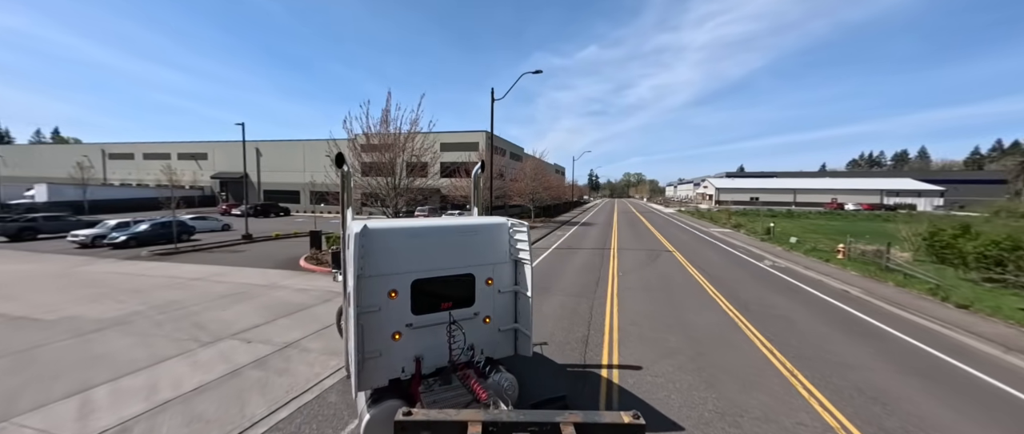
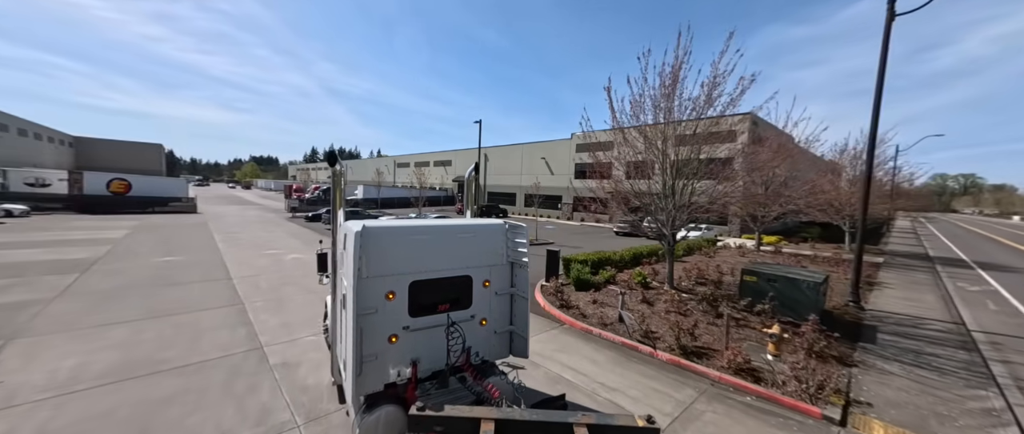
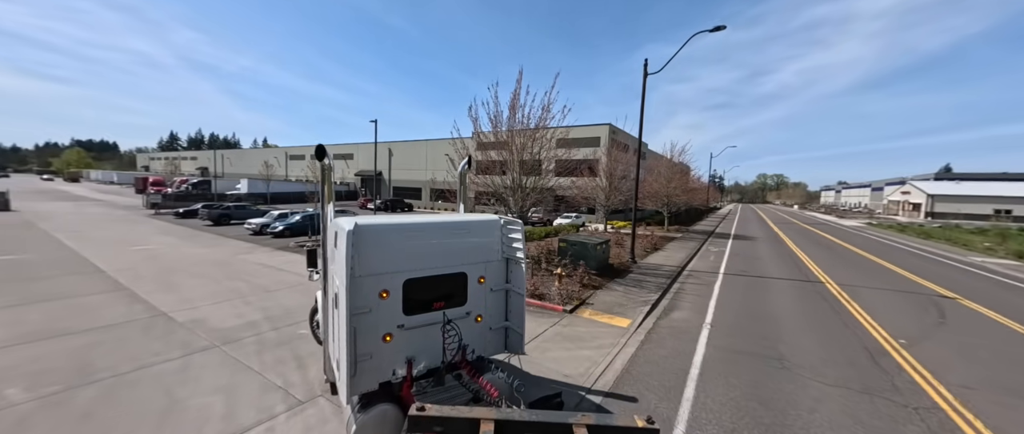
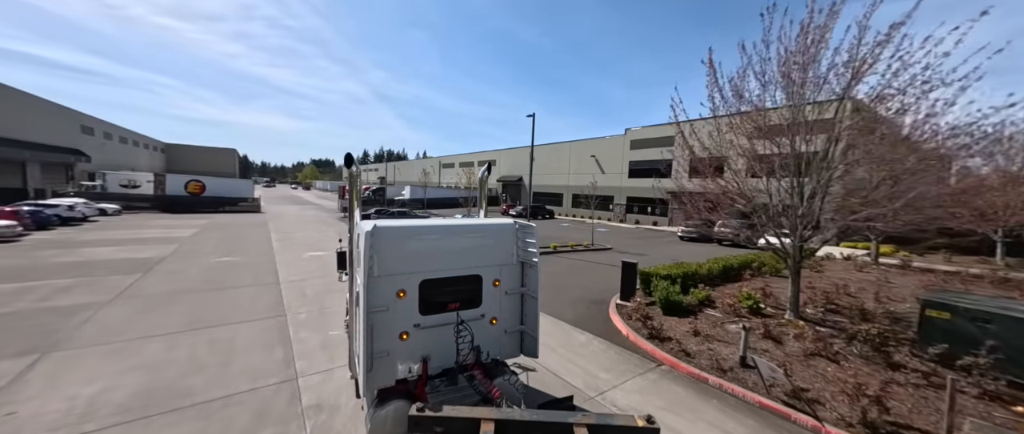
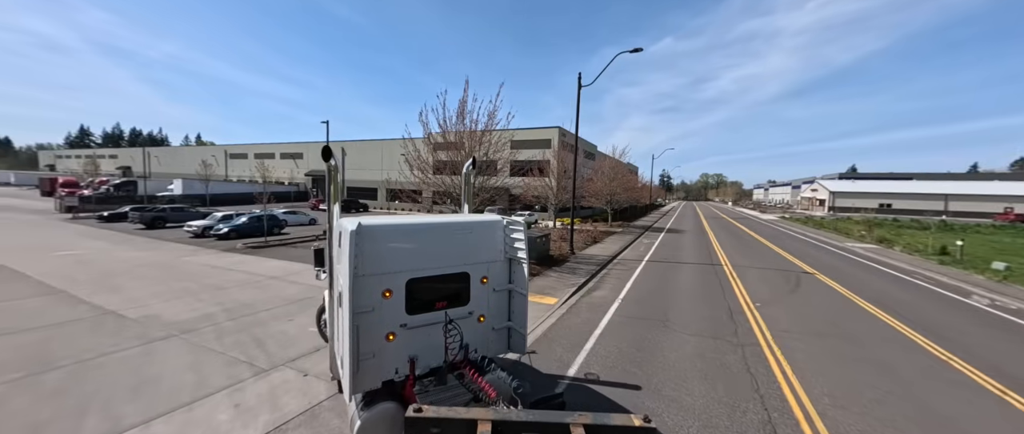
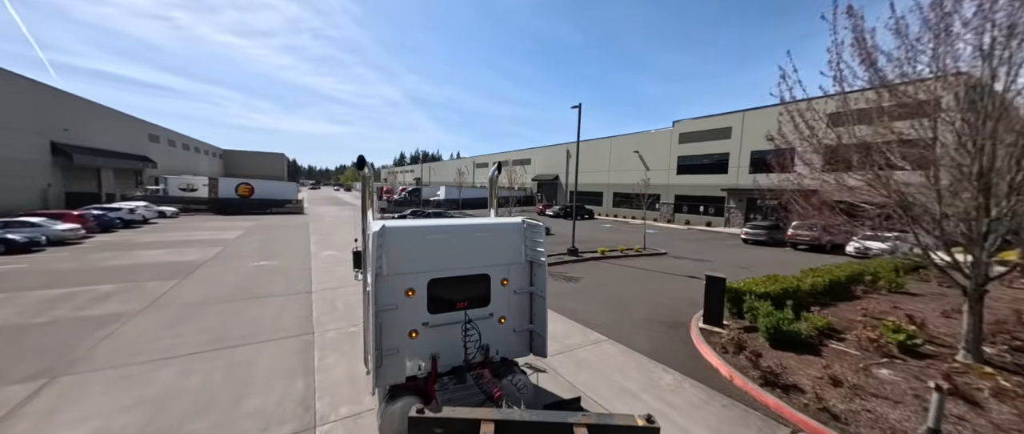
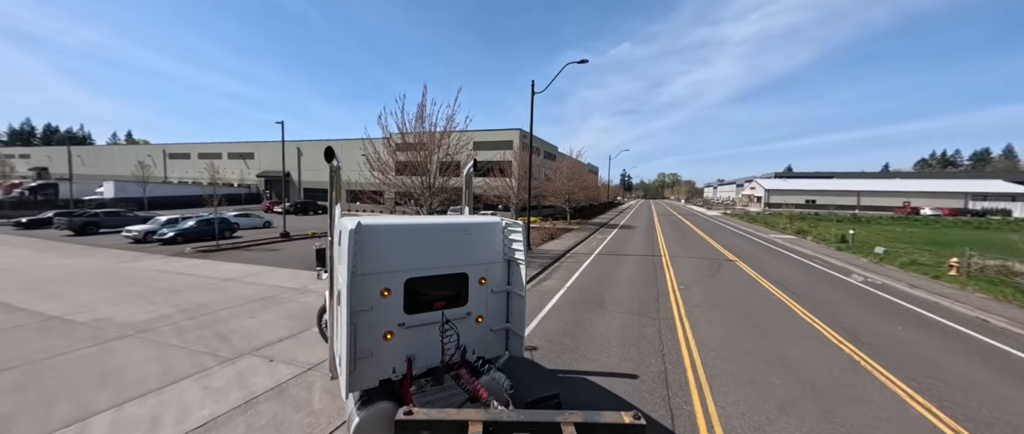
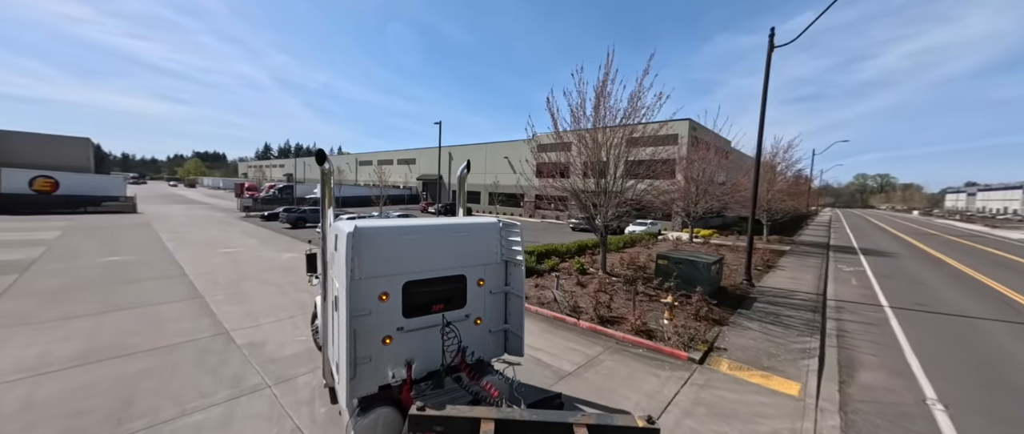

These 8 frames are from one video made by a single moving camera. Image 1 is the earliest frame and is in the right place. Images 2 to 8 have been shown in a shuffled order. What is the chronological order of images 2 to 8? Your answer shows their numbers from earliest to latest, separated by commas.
7, 5, 3, 8, 2, 4, 6
